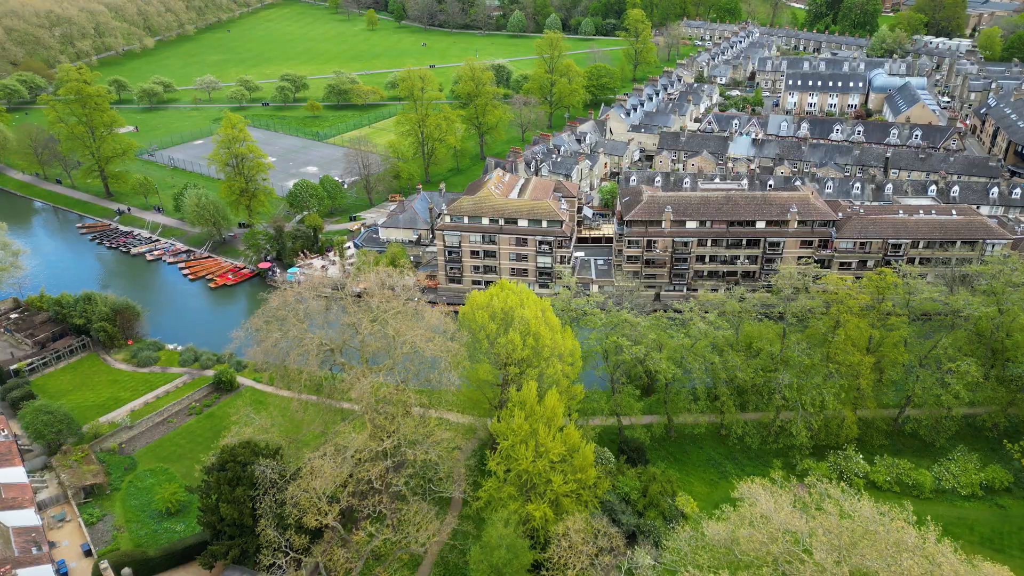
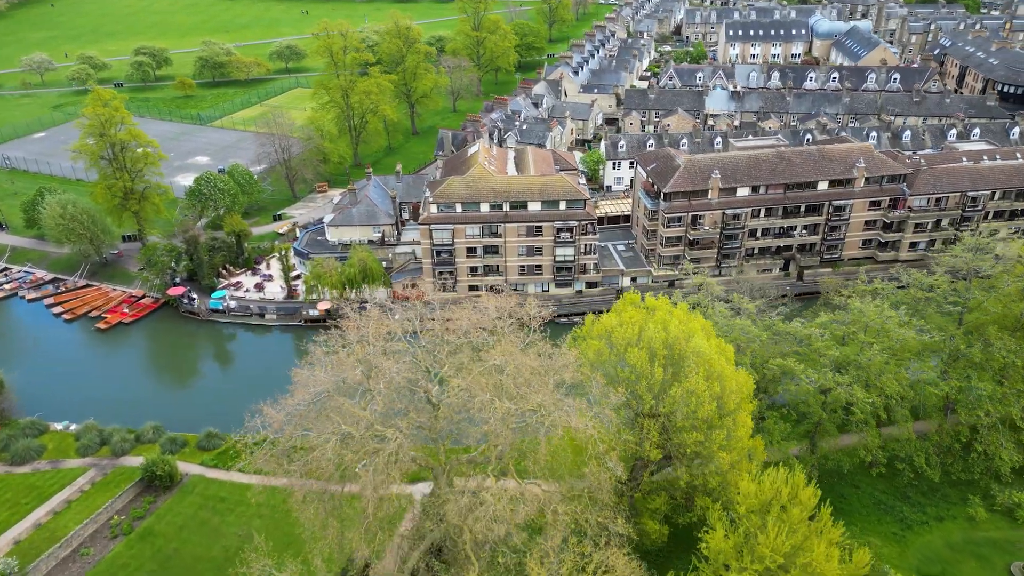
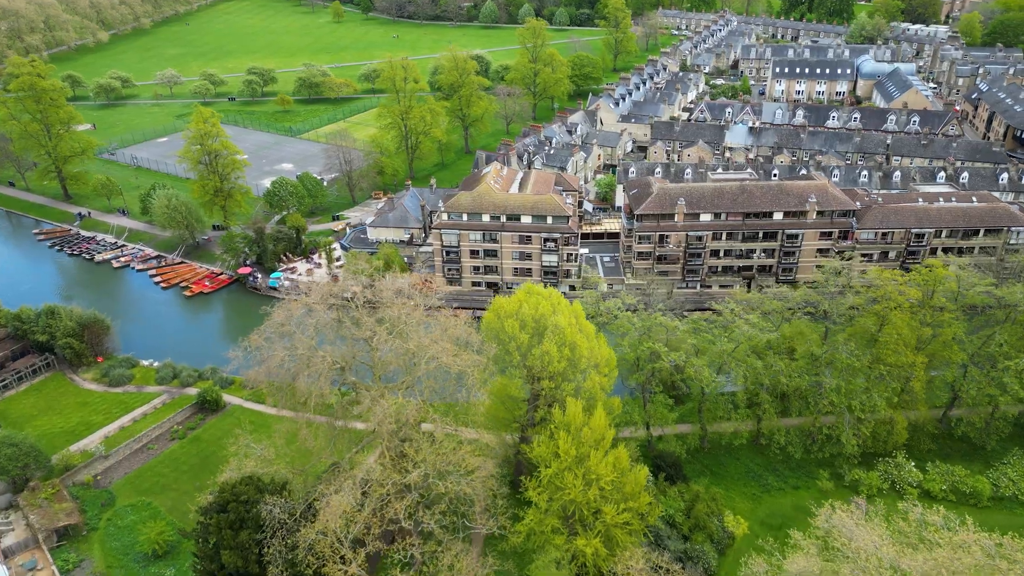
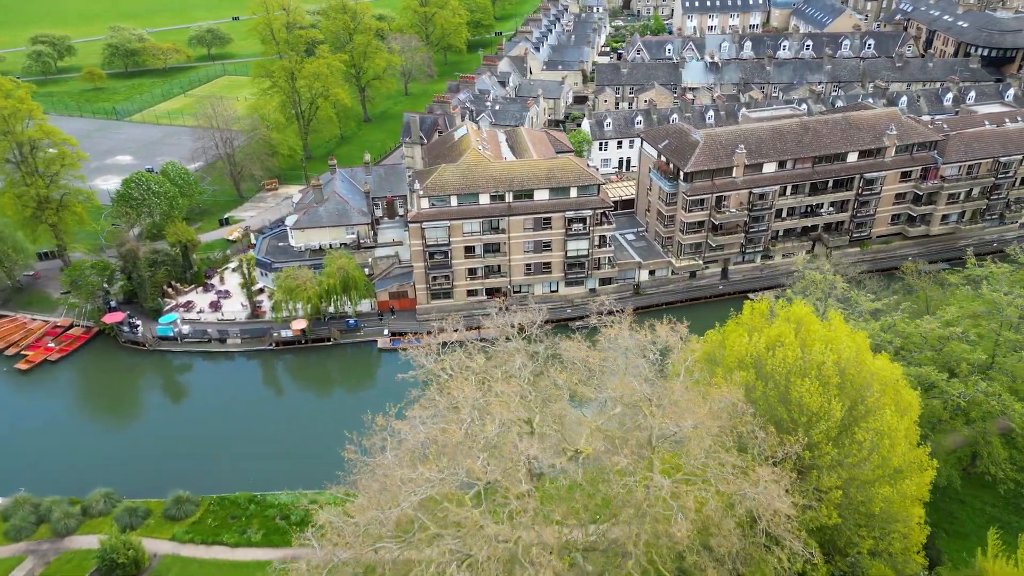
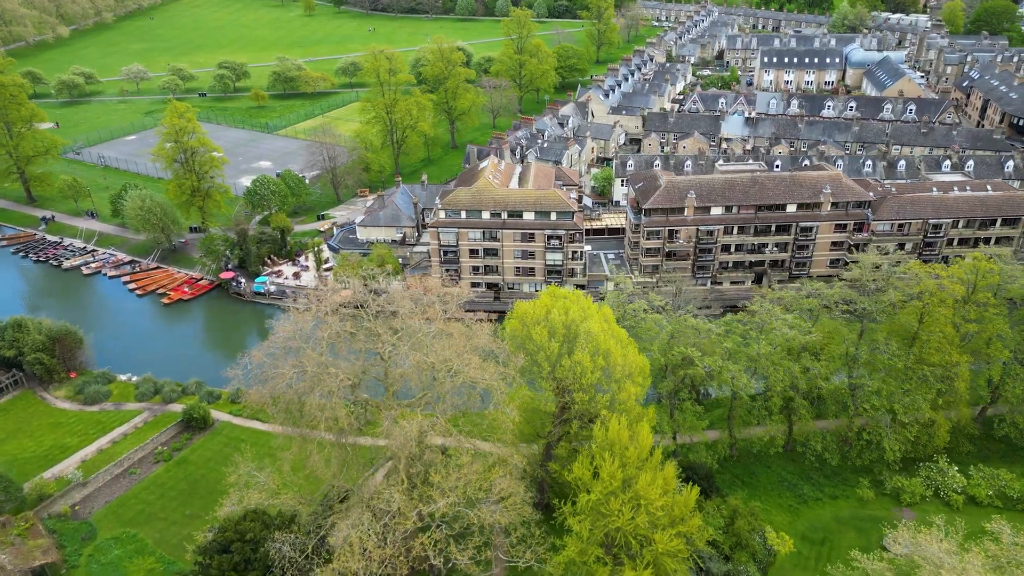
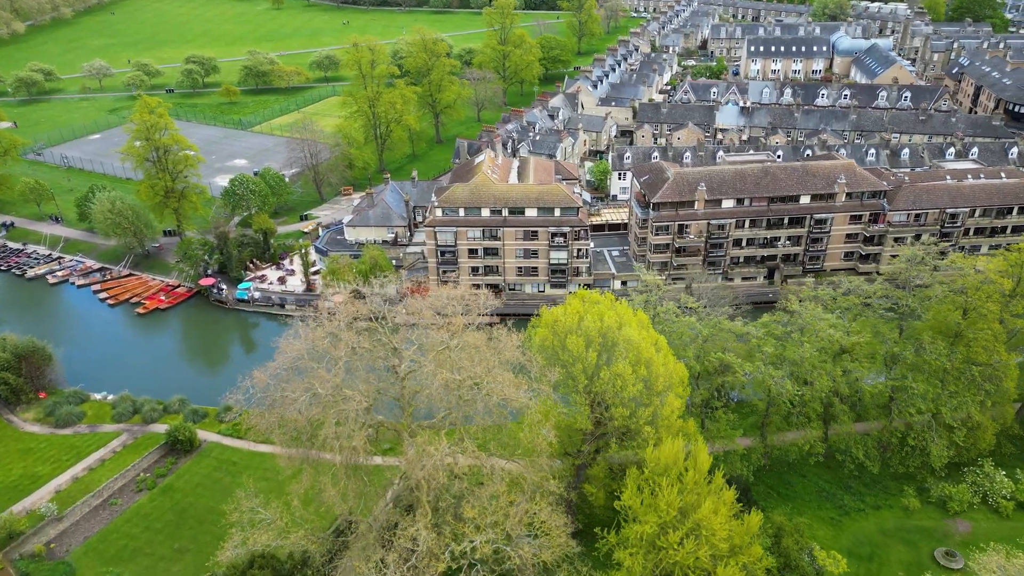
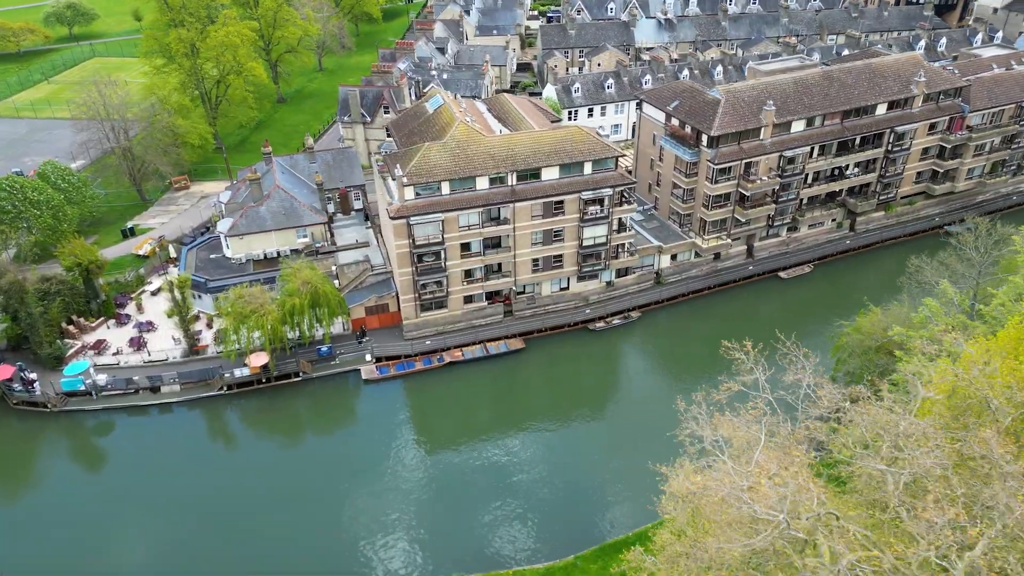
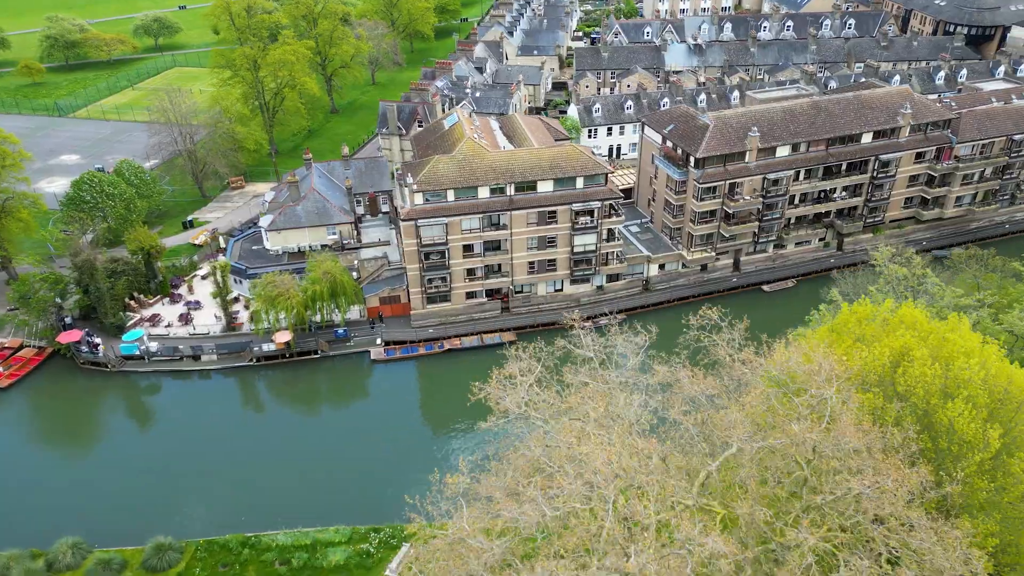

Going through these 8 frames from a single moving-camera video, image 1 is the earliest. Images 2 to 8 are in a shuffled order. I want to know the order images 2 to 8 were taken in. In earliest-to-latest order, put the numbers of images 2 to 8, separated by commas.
3, 5, 6, 2, 4, 8, 7
